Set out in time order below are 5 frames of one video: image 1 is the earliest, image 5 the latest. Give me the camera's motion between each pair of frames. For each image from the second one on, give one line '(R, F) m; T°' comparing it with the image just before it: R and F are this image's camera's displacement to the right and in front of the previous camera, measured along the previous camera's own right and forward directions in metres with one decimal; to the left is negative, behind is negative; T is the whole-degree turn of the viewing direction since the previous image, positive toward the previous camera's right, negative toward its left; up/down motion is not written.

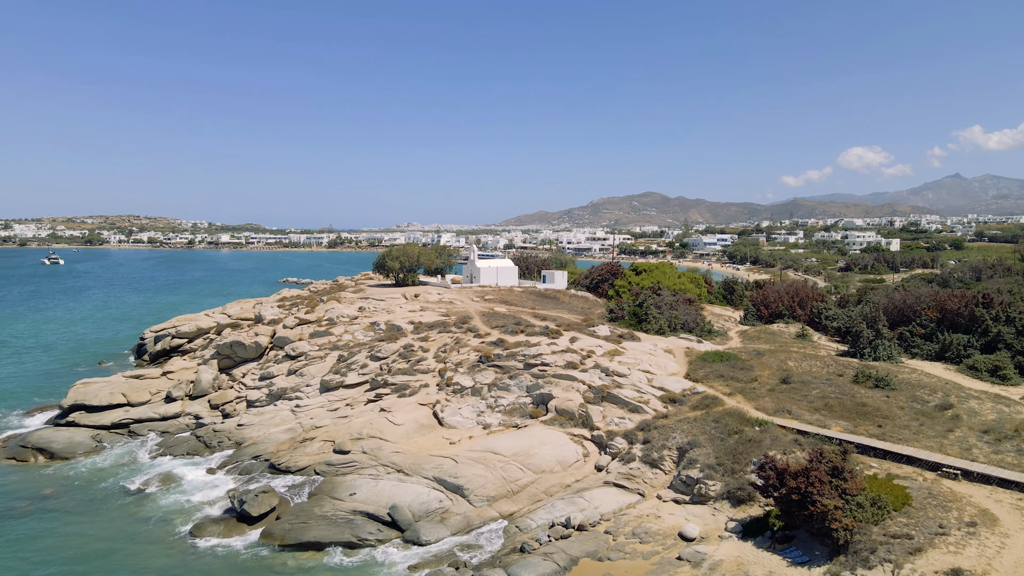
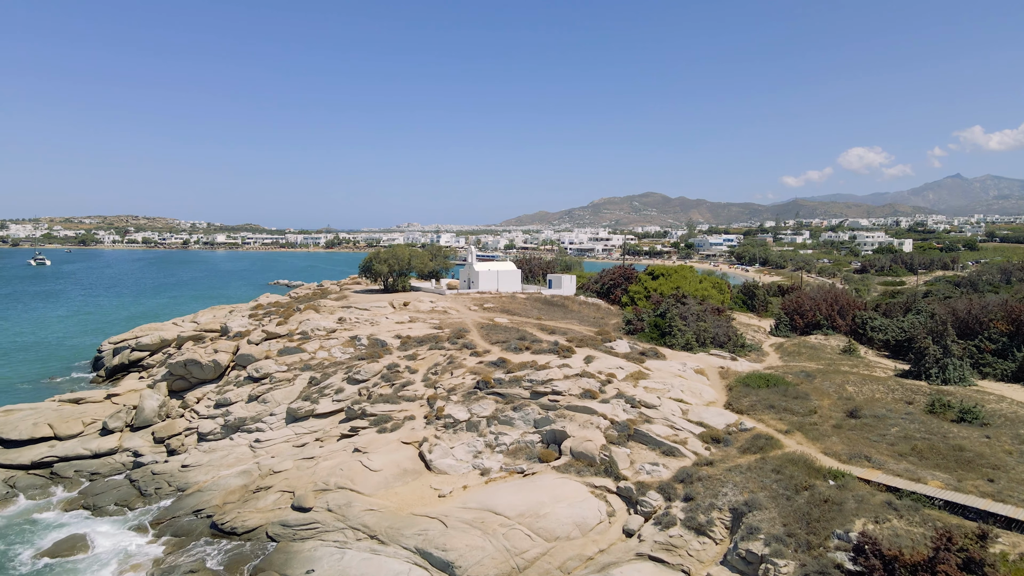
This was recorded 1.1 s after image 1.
(-0.2, +6.2) m; 0°
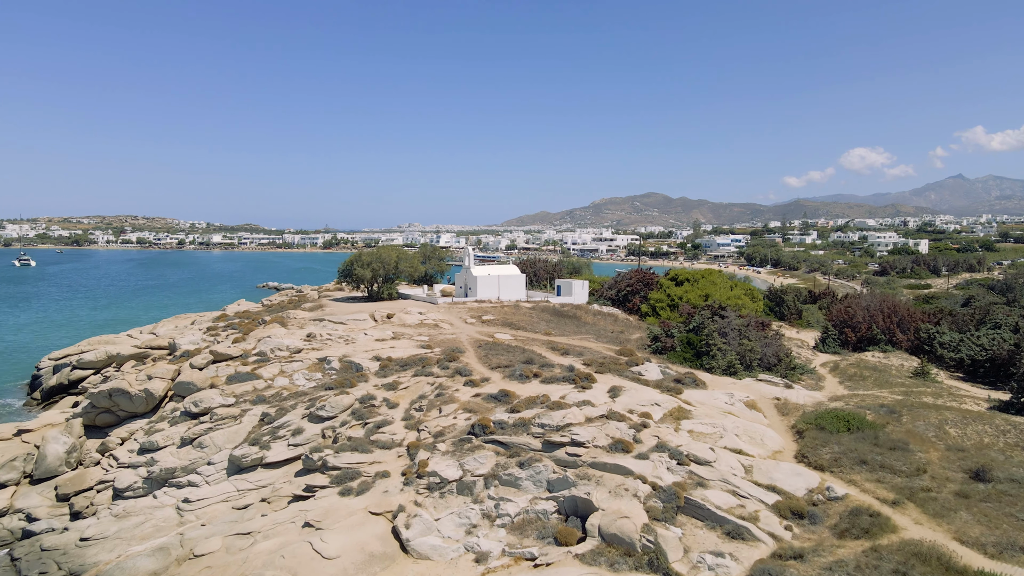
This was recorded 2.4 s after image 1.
(-0.1, +6.9) m; 0°
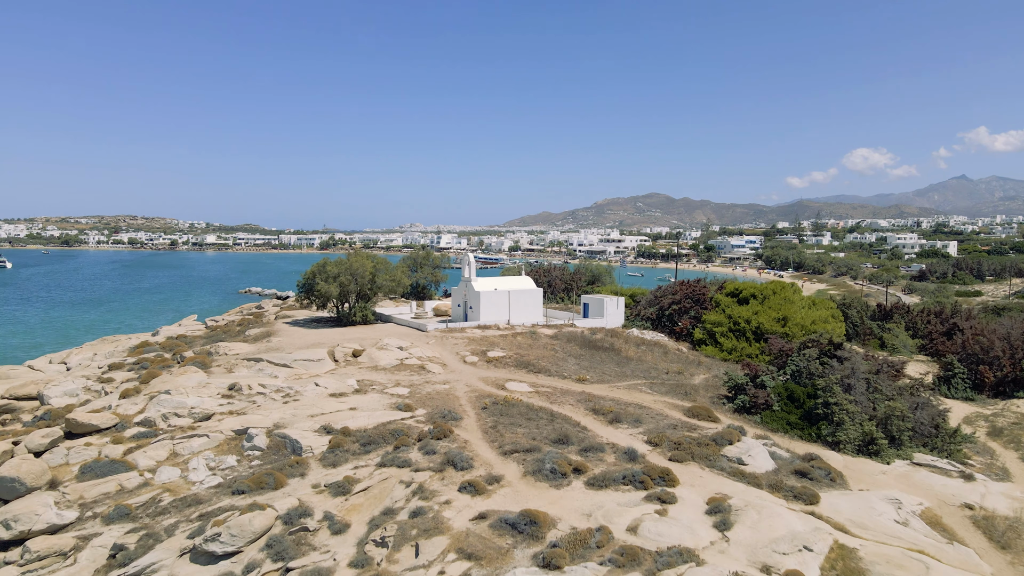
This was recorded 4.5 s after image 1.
(-0.6, +10.9) m; 0°
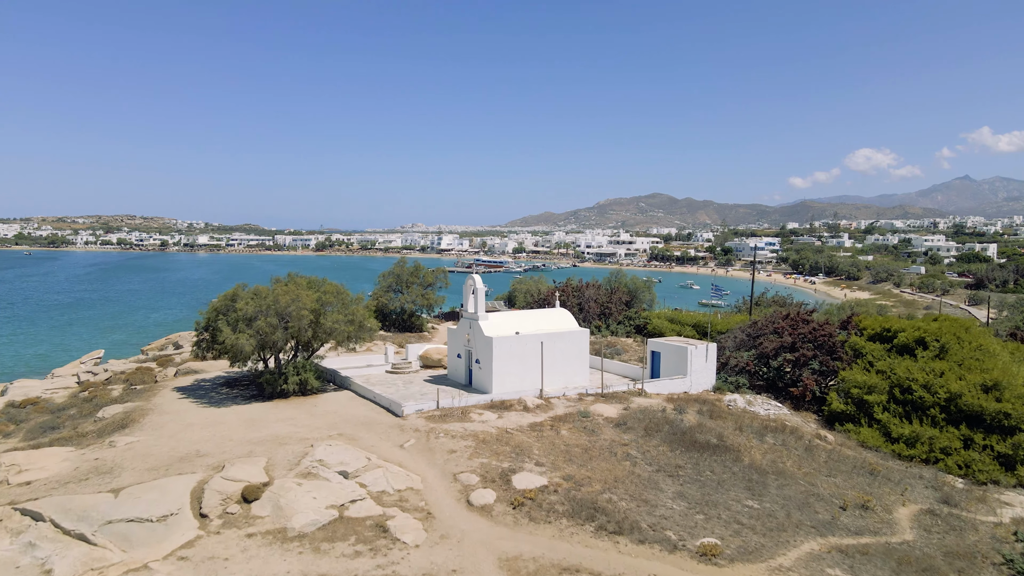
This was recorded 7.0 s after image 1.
(-1.0, +13.3) m; 0°
